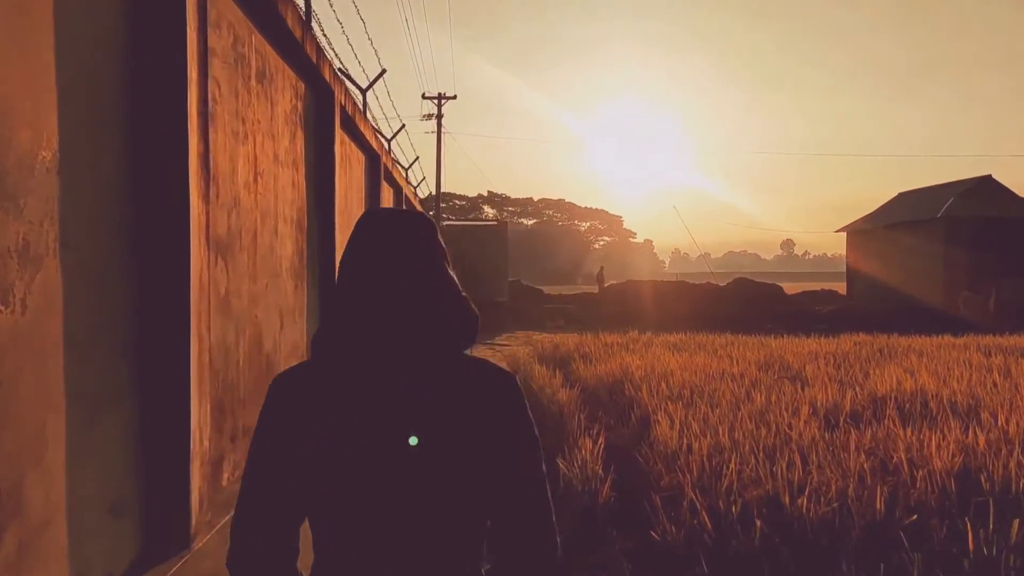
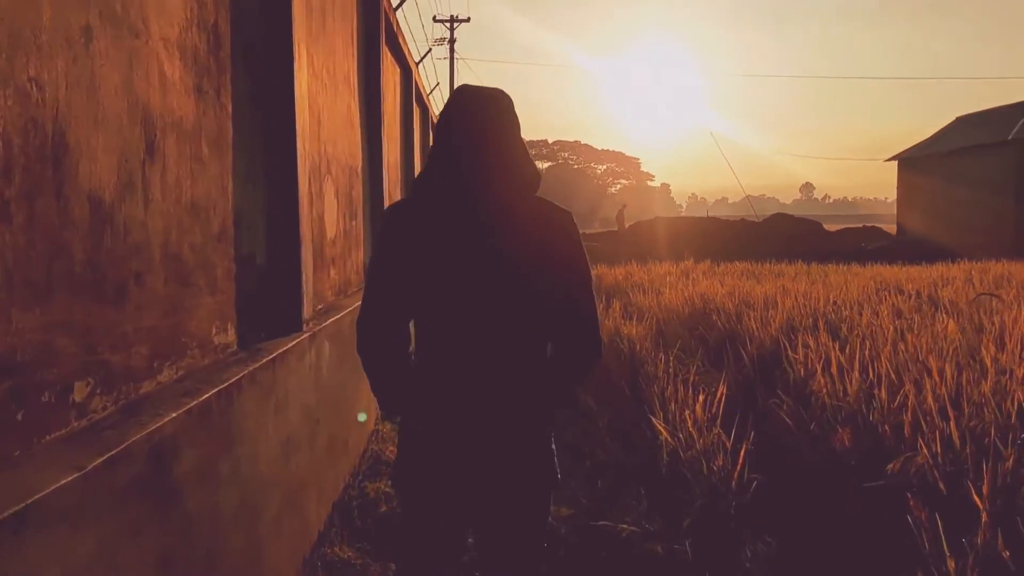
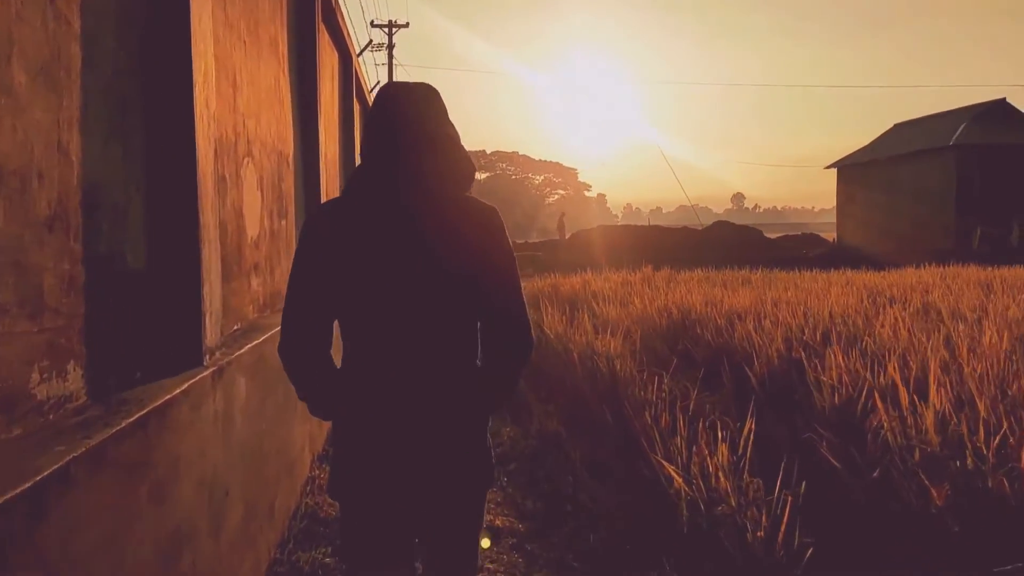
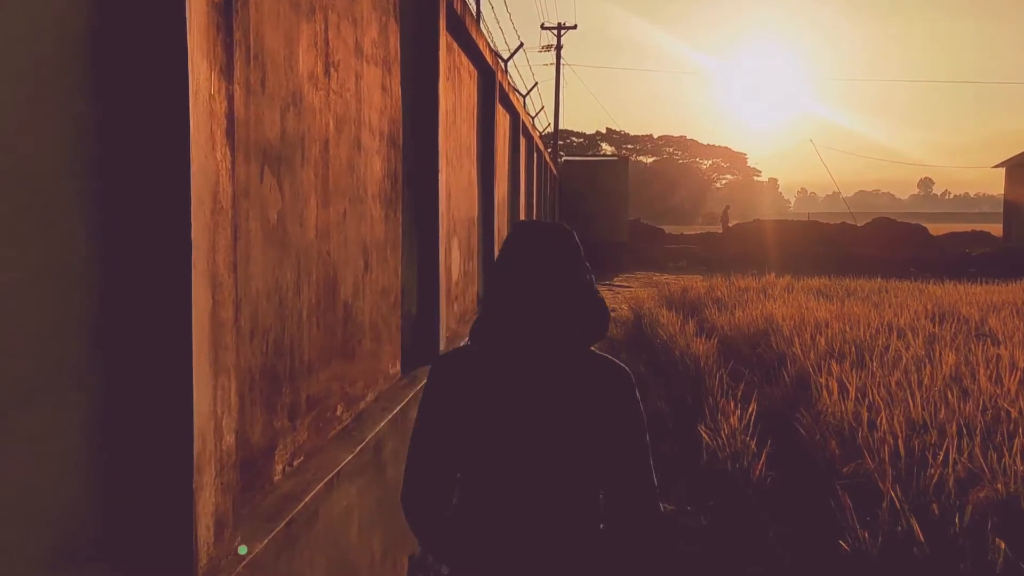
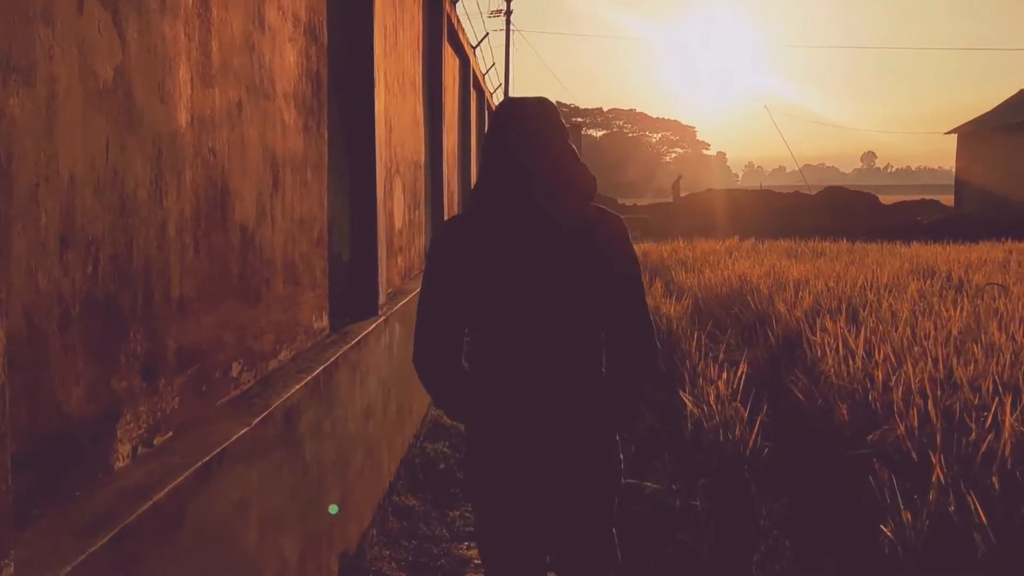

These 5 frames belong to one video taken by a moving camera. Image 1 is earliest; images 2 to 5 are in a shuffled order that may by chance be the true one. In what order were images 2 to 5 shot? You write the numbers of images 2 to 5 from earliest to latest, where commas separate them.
4, 5, 2, 3
